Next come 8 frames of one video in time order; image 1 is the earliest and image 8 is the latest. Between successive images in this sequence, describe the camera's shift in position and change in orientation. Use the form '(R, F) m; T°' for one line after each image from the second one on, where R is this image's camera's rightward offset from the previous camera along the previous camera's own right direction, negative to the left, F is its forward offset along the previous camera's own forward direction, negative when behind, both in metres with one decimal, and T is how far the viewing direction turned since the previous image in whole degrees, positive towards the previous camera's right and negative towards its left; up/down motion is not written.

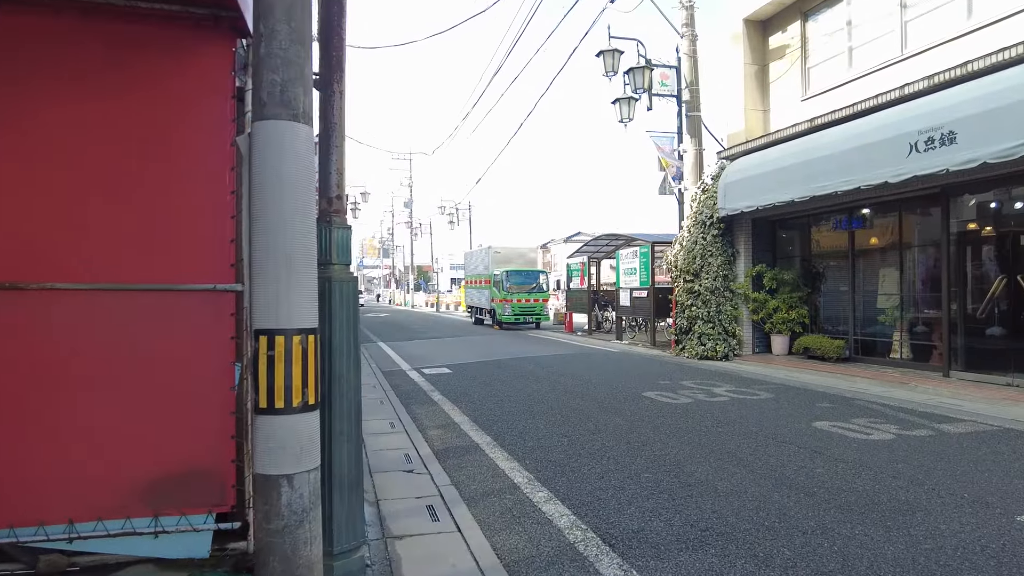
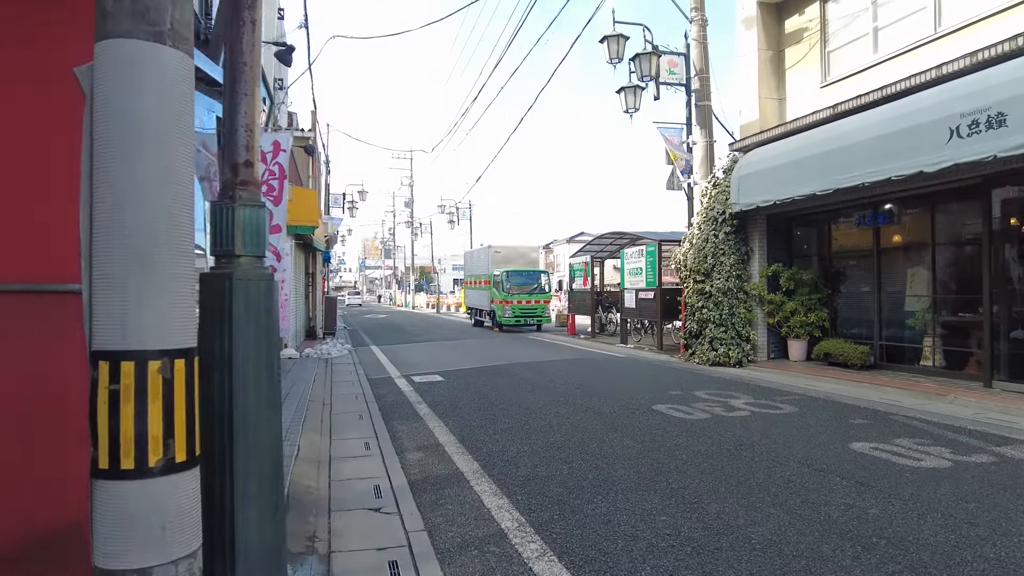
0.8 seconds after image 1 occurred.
(+0.1, +0.9) m; 0°
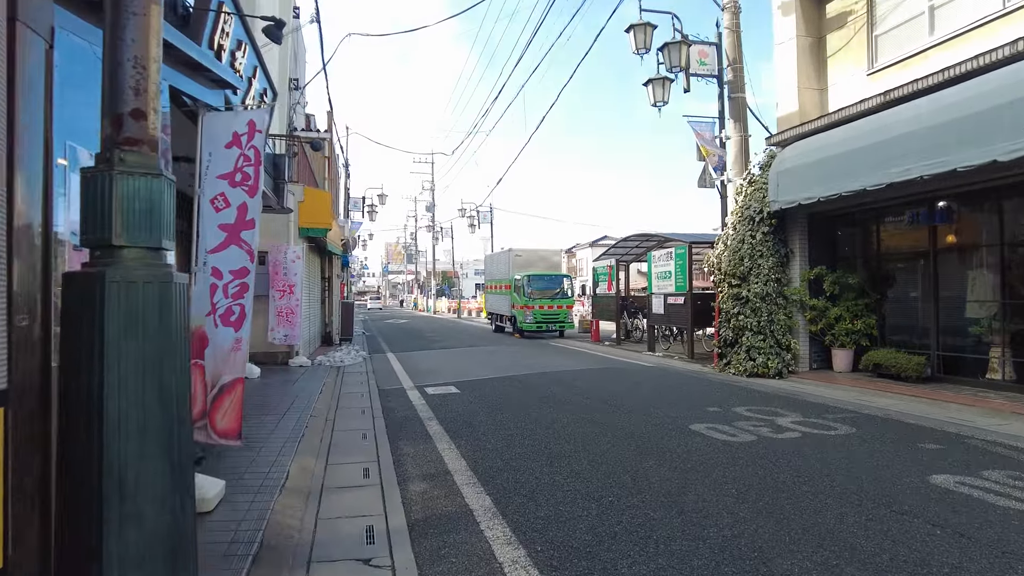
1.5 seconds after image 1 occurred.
(0.0, +0.8) m; -2°
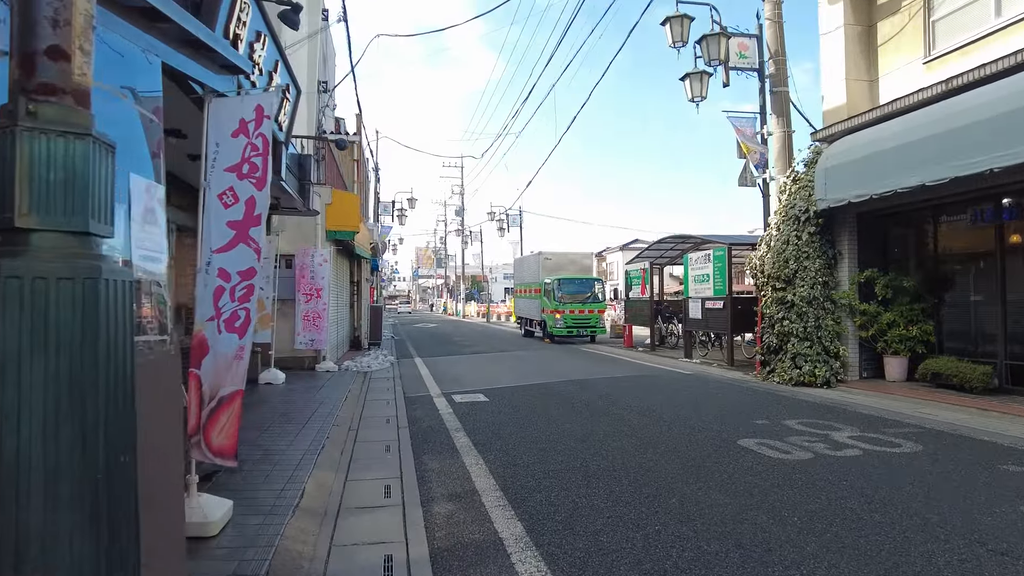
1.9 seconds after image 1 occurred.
(0.0, +0.4) m; -3°
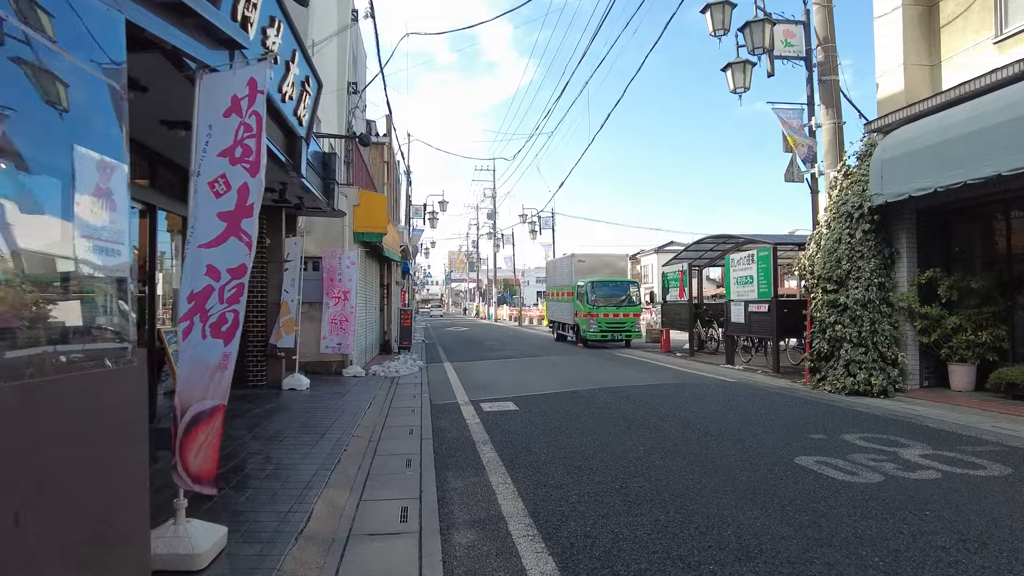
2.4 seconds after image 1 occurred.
(0.0, +0.5) m; -3°
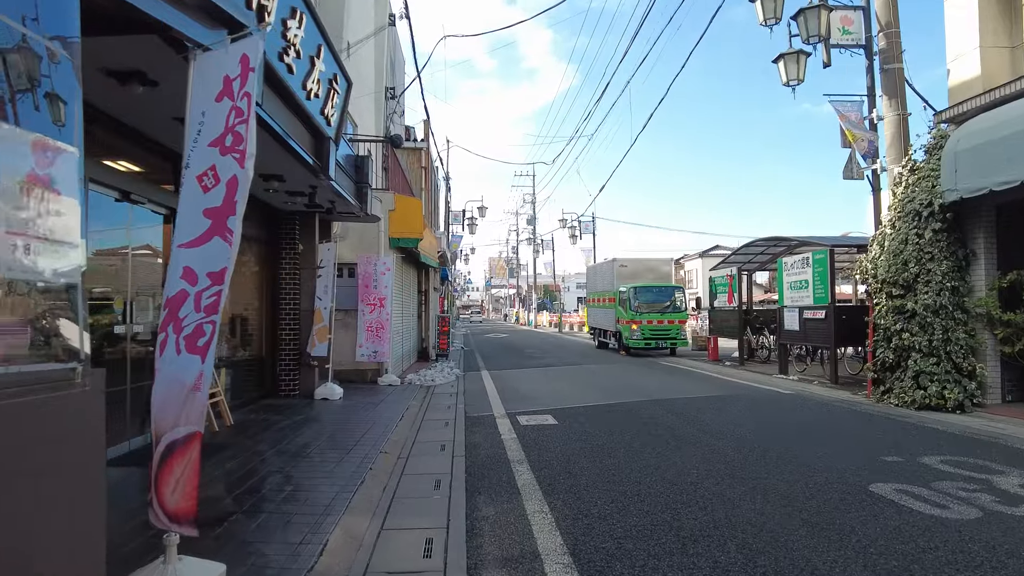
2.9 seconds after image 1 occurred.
(0.0, +0.5) m; -4°
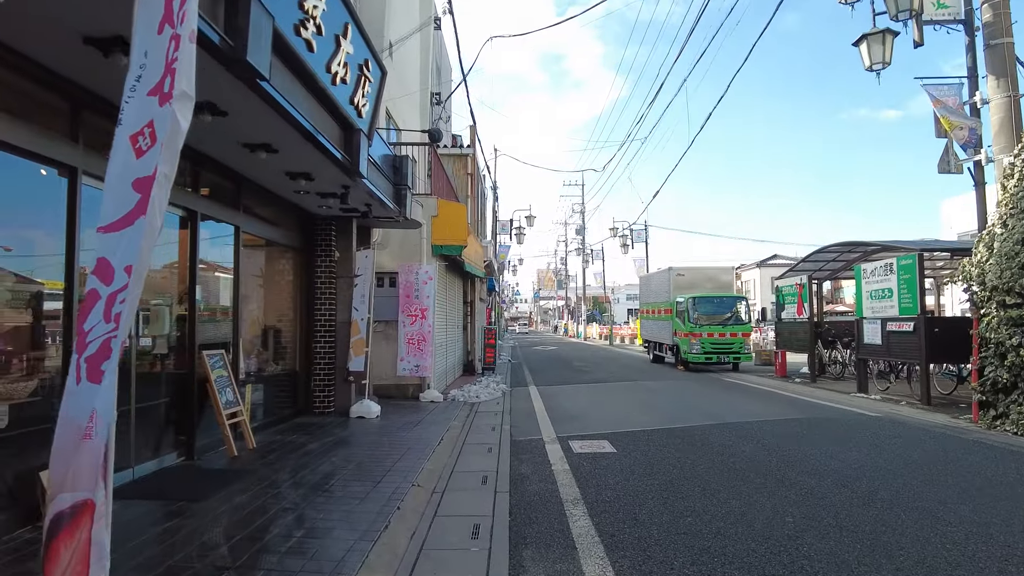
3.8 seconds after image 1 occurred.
(0.0, +0.9) m; -4°
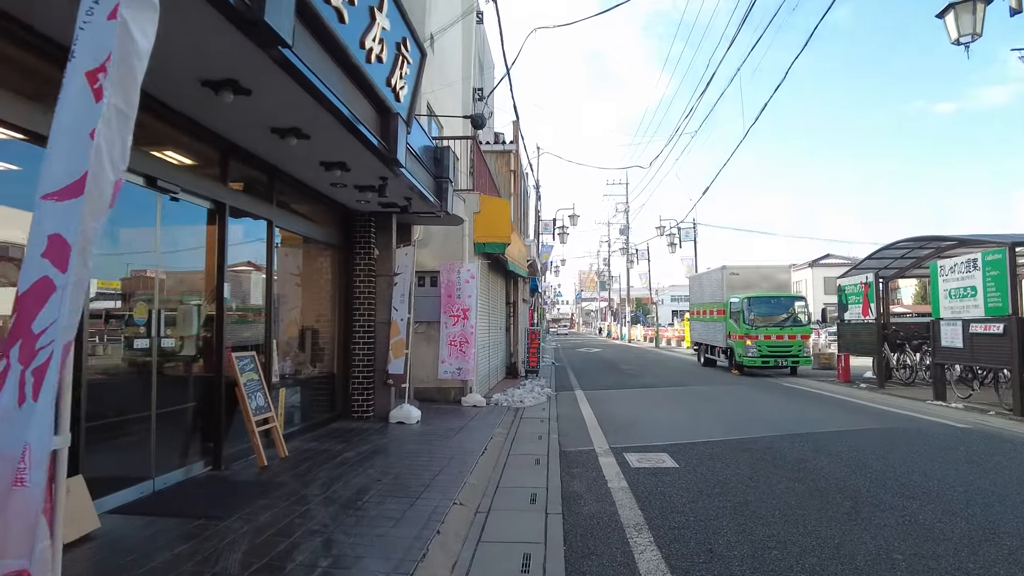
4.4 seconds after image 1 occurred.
(-0.1, +0.6) m; -4°
